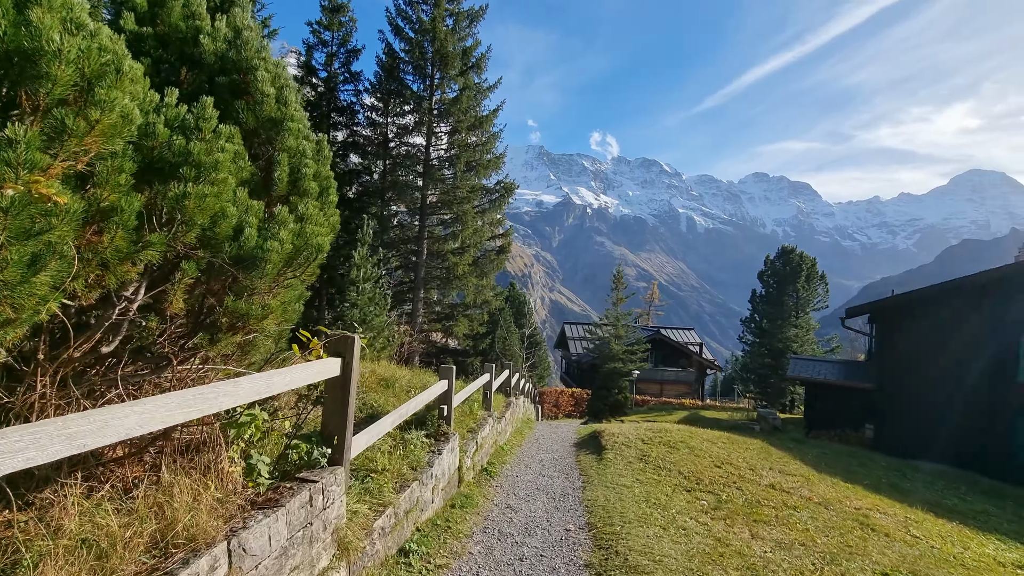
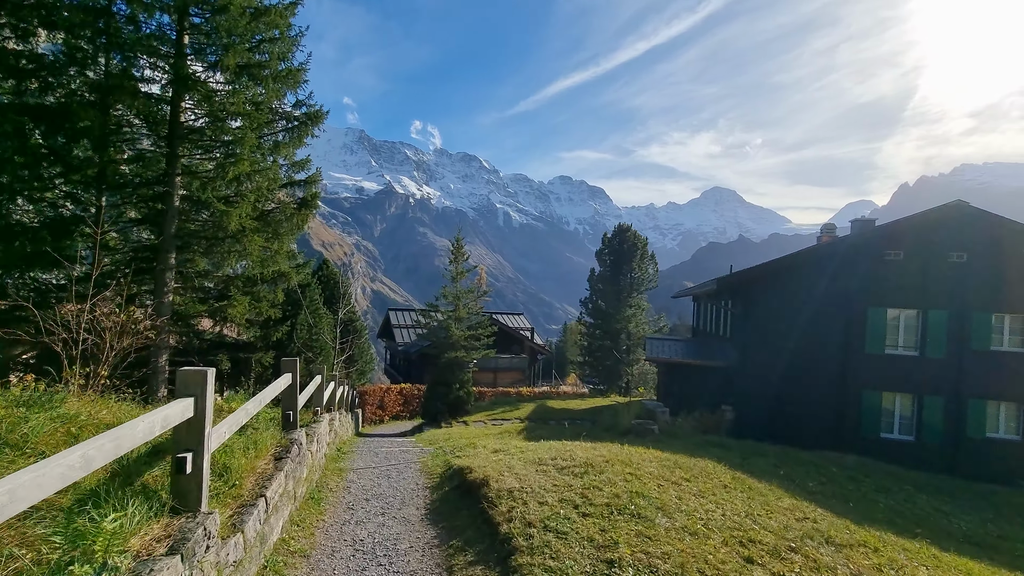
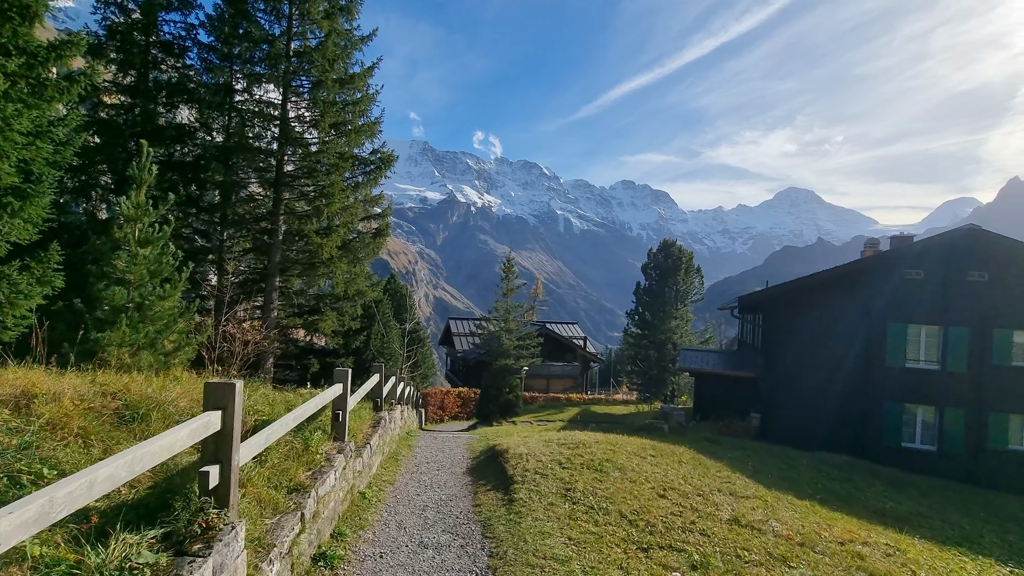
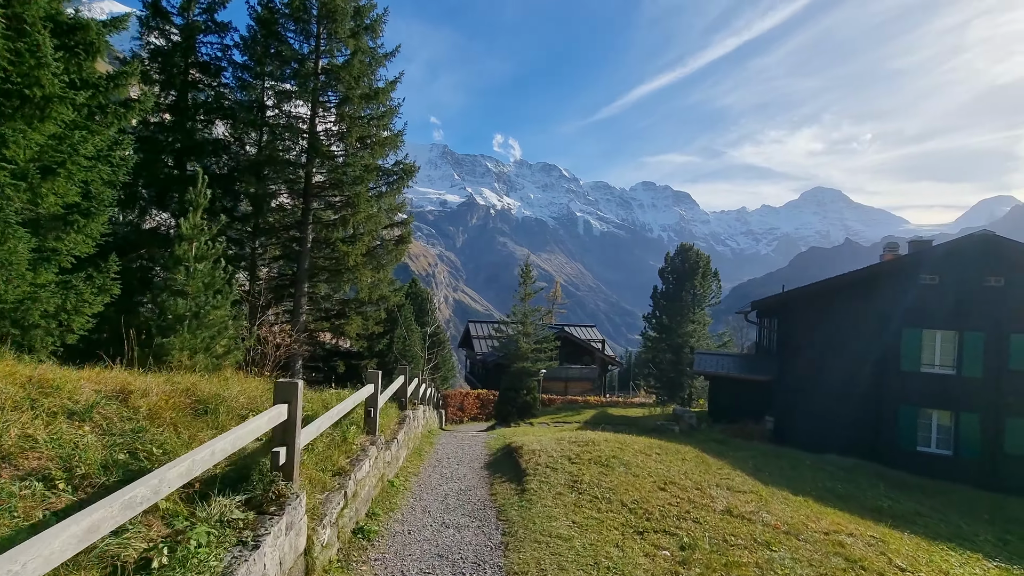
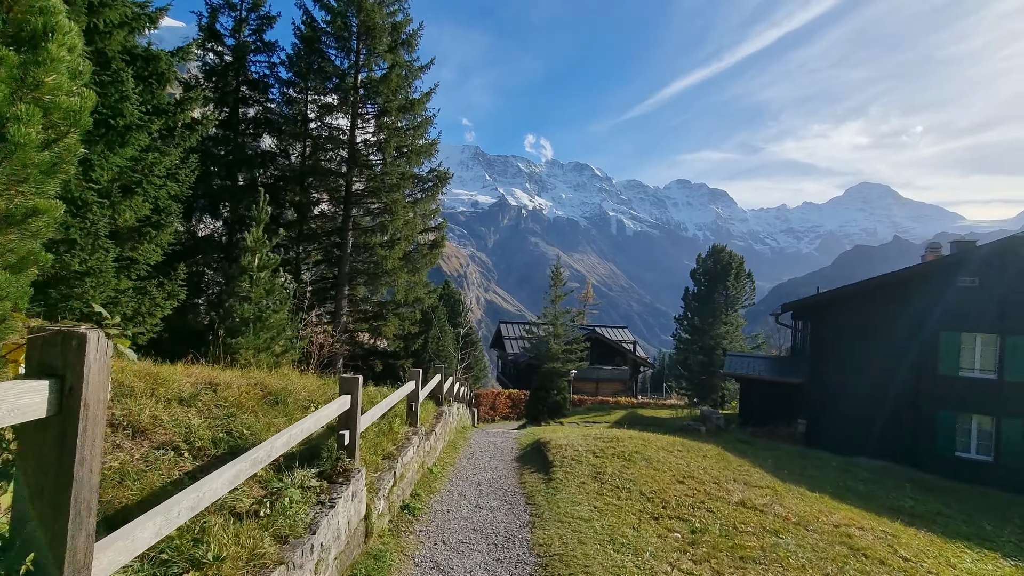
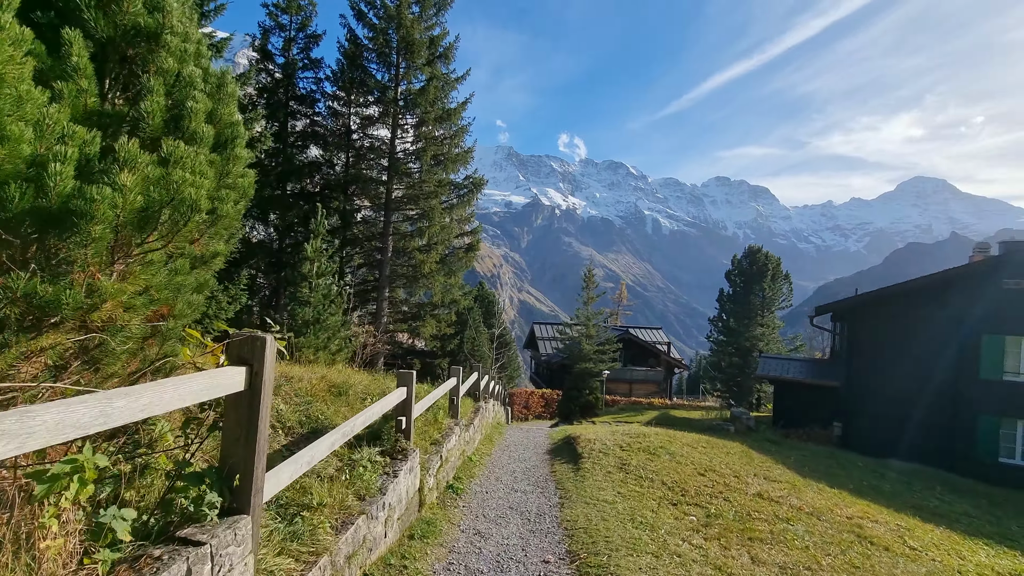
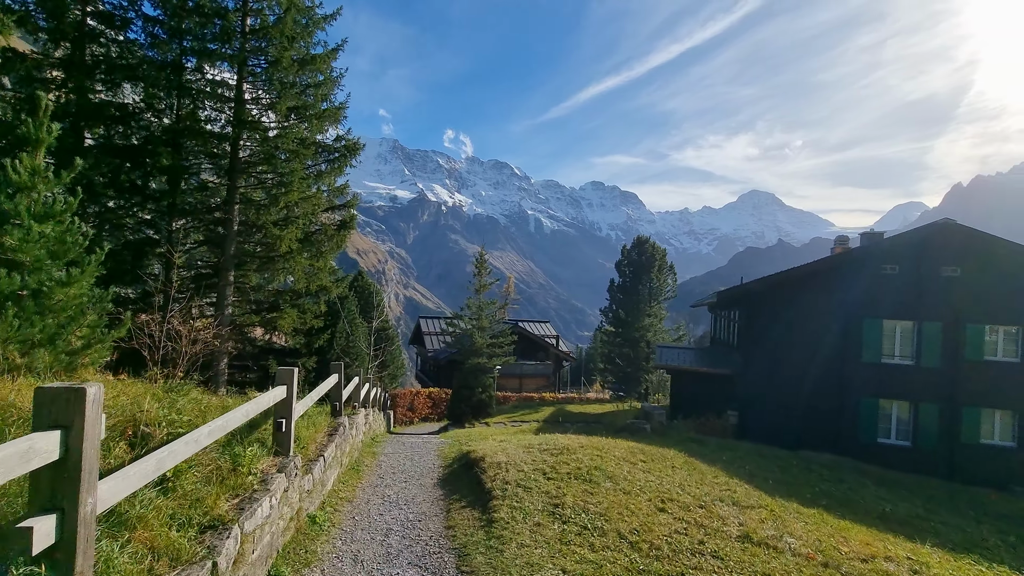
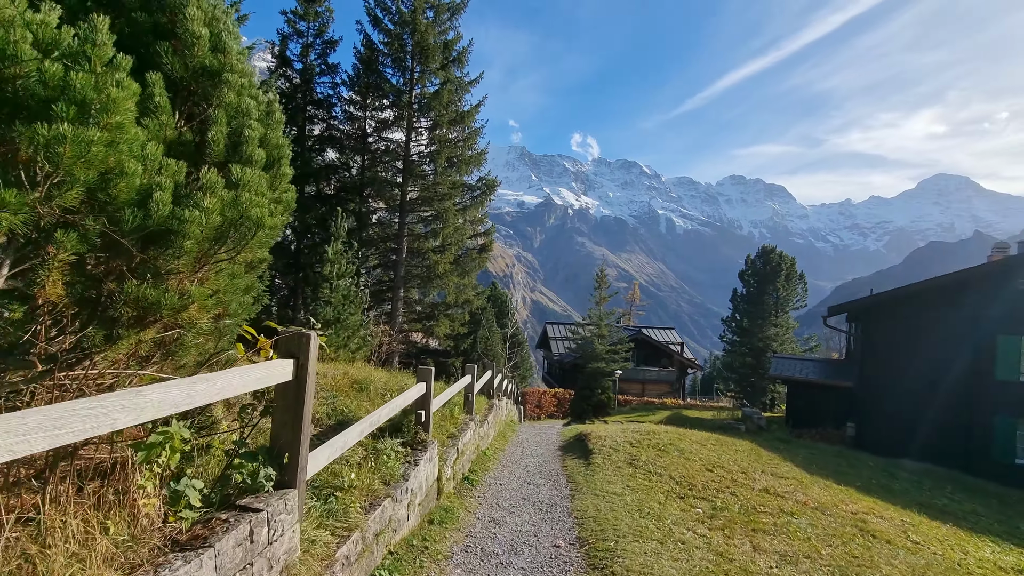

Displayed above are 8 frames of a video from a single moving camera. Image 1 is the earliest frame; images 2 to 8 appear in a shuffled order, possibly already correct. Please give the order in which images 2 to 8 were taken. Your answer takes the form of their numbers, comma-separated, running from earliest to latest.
8, 6, 5, 4, 3, 7, 2
